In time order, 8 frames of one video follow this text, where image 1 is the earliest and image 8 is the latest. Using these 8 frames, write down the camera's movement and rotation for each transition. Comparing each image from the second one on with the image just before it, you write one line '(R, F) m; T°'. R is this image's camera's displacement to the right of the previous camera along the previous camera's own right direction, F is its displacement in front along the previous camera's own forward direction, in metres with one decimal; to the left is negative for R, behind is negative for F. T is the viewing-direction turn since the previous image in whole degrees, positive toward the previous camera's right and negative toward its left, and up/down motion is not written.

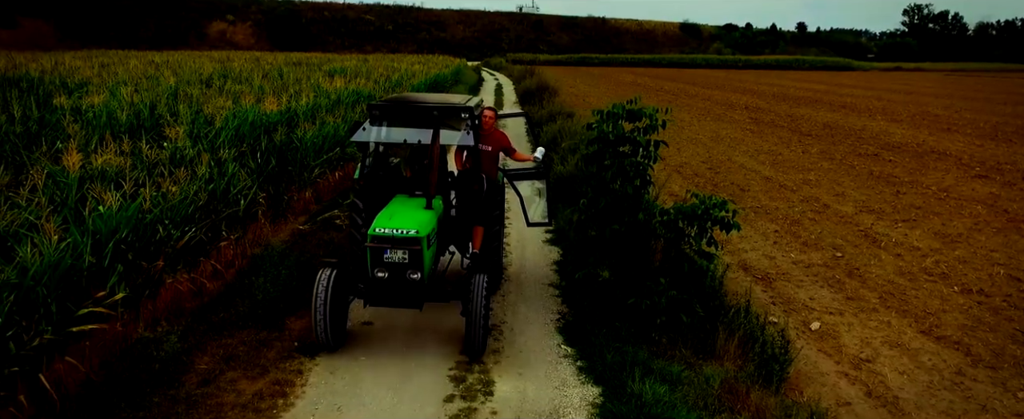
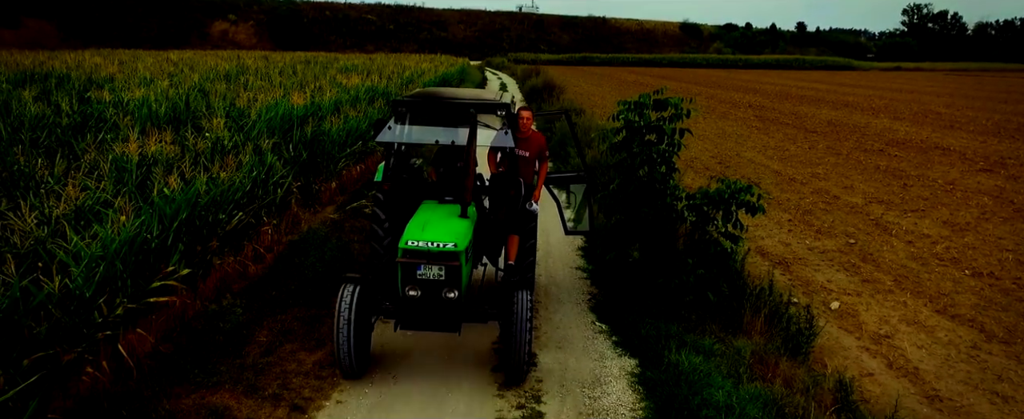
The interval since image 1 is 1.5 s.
(-0.3, -0.3) m; 0°
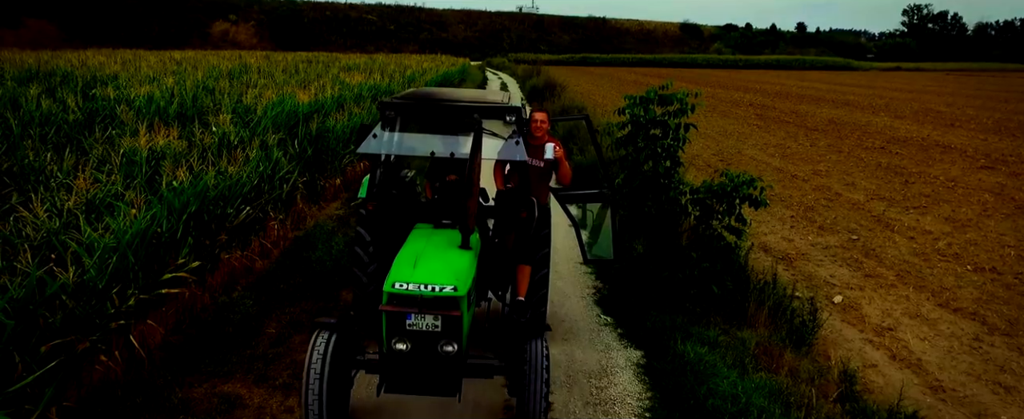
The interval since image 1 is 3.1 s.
(-0.1, 0.0) m; 0°
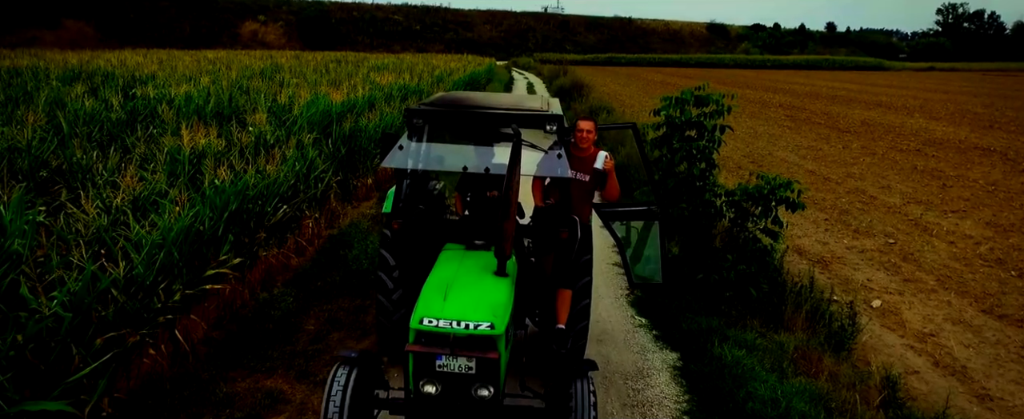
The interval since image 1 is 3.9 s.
(-0.1, 0.0) m; -2°
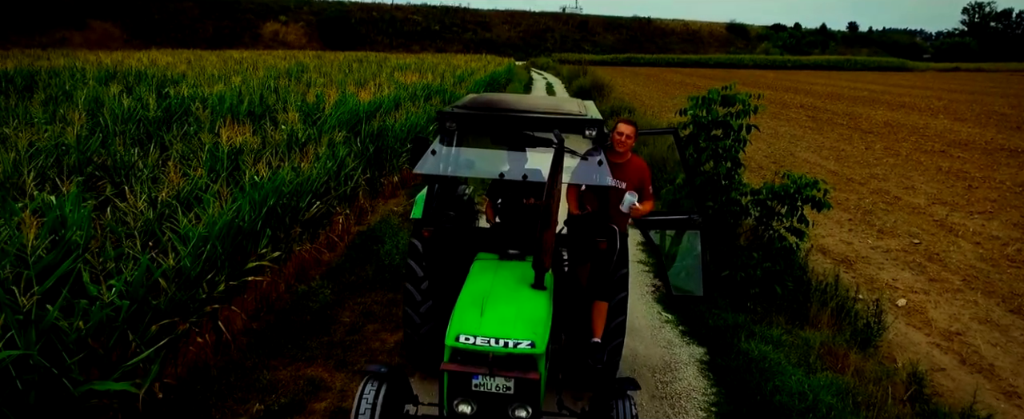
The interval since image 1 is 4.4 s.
(-0.1, -0.1) m; -1°
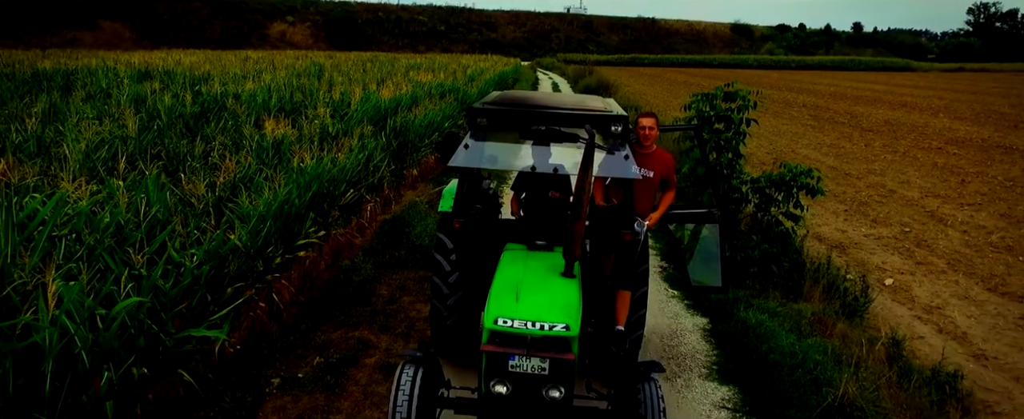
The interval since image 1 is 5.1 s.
(-0.2, -0.6) m; 0°
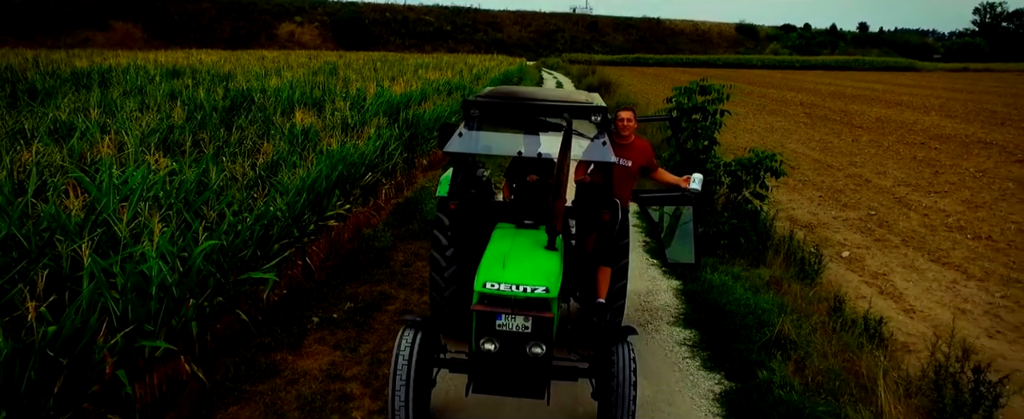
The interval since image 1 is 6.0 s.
(+0.1, -0.9) m; 0°
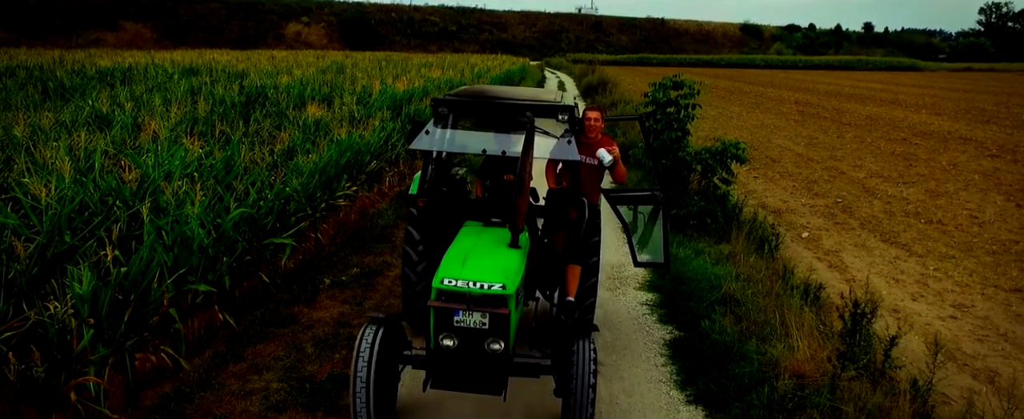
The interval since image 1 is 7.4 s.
(+0.2, -0.8) m; 0°
